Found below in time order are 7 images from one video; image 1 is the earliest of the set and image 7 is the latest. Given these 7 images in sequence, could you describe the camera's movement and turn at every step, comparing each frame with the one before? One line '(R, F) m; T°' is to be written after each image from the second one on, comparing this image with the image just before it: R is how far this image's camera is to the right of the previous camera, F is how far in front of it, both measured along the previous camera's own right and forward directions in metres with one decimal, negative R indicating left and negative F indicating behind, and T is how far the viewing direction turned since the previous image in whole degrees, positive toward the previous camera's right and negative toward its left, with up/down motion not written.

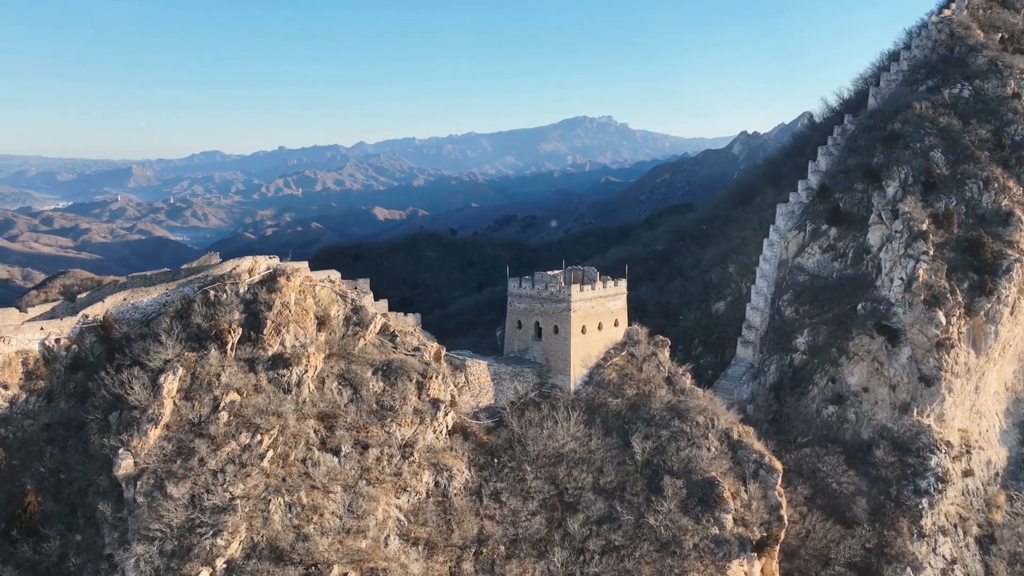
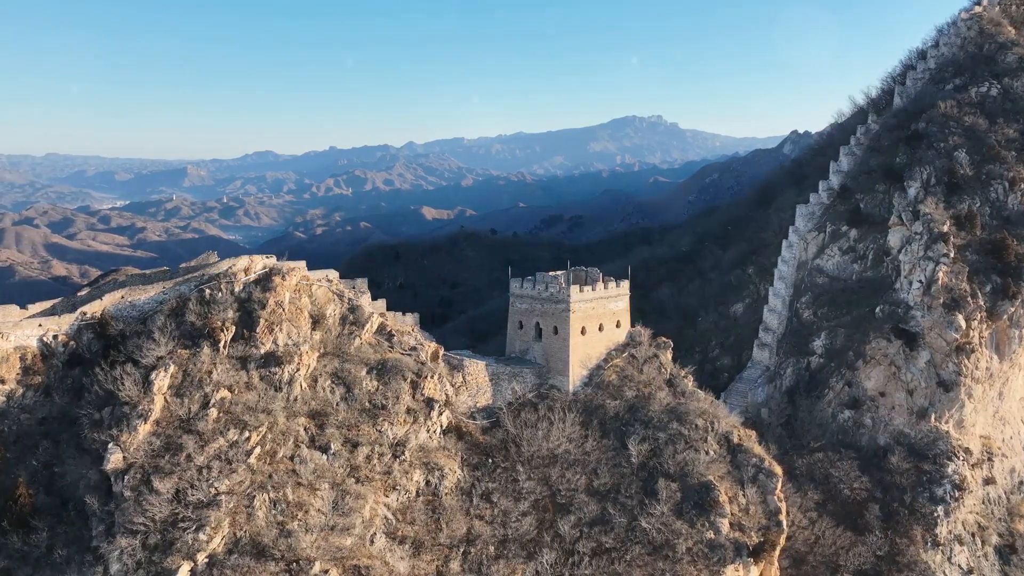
(+0.7, +0.1) m; -2°
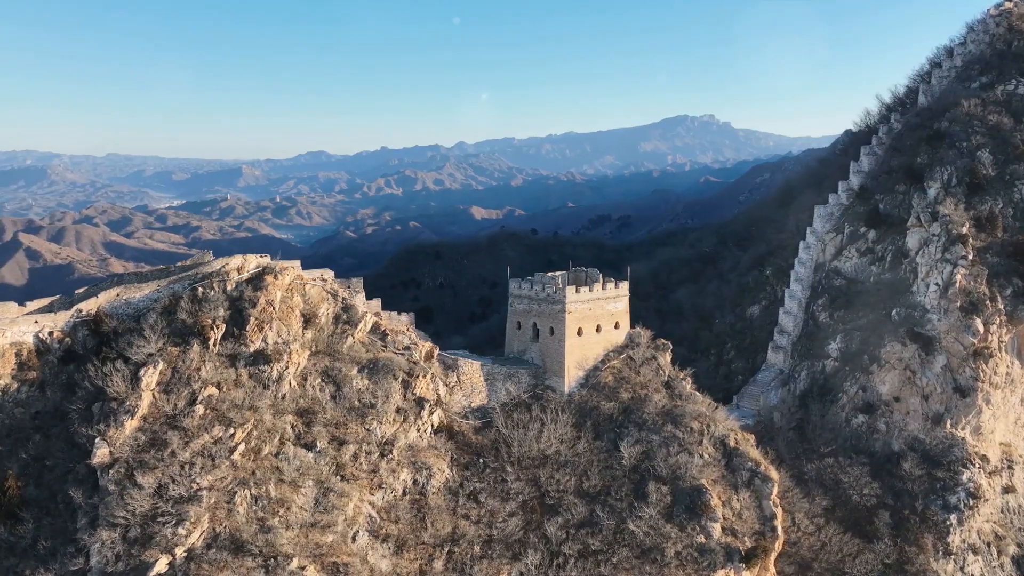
(+0.8, +0.1) m; -2°
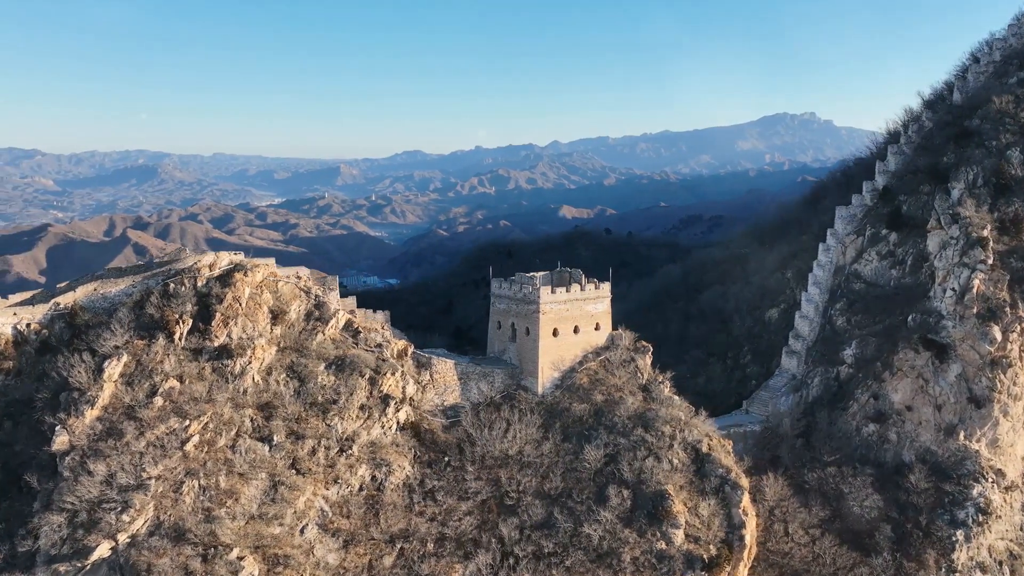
(+1.7, +0.1) m; -4°
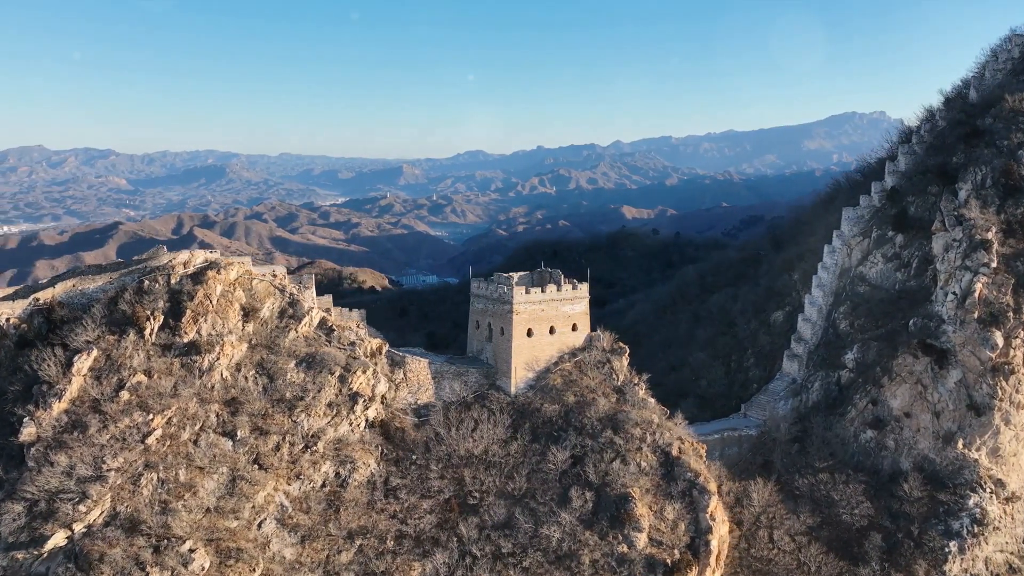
(+1.3, 0.0) m; -3°
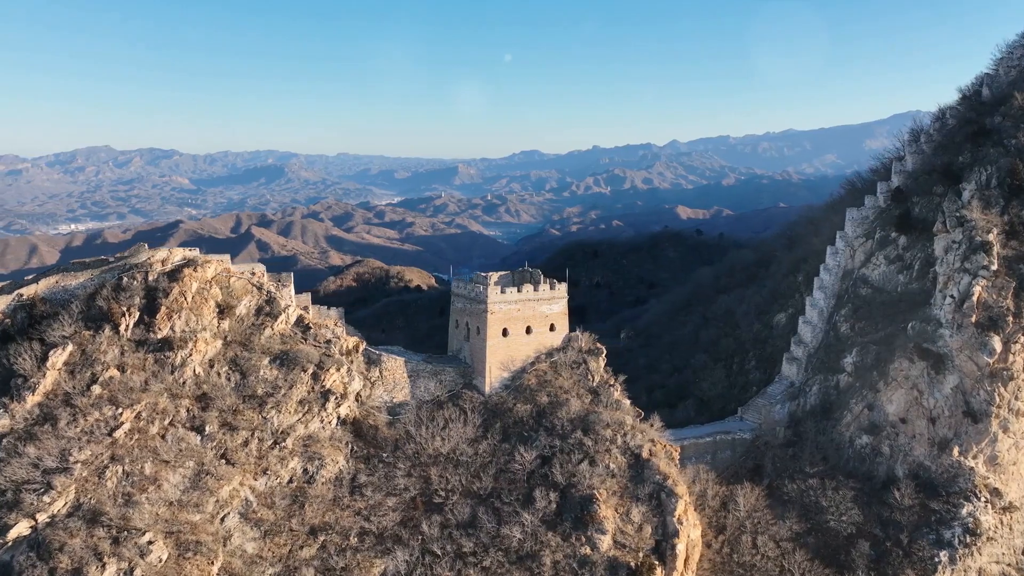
(+1.2, 0.0) m; -2°
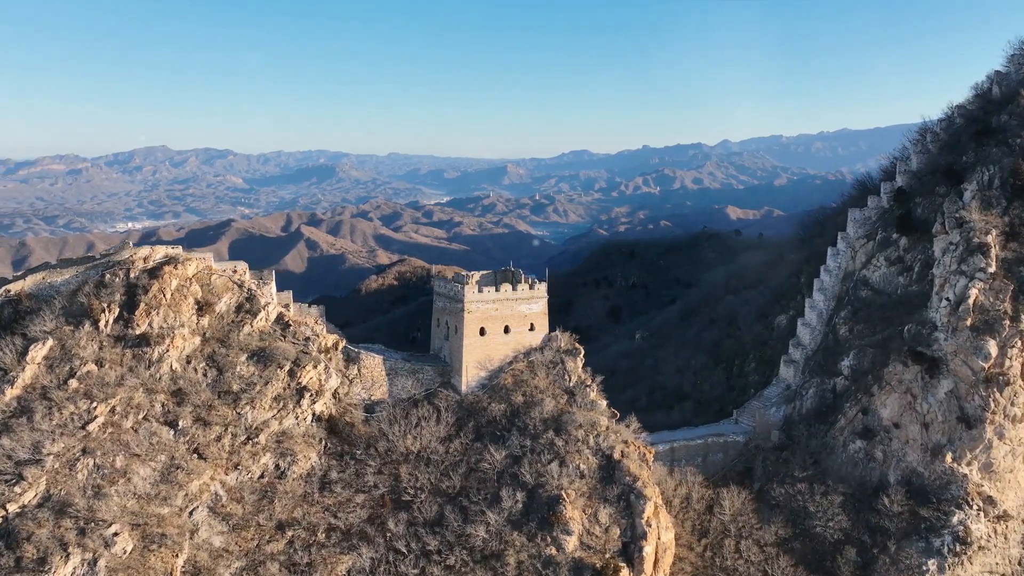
(+1.1, 0.0) m; -2°
